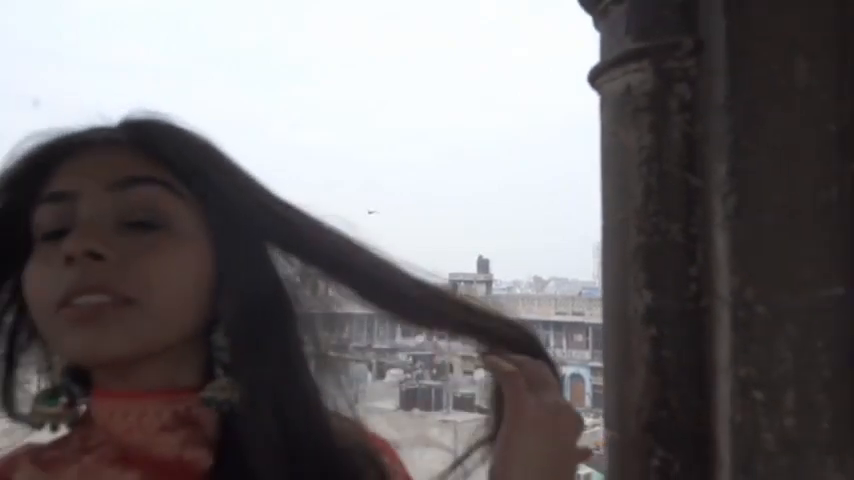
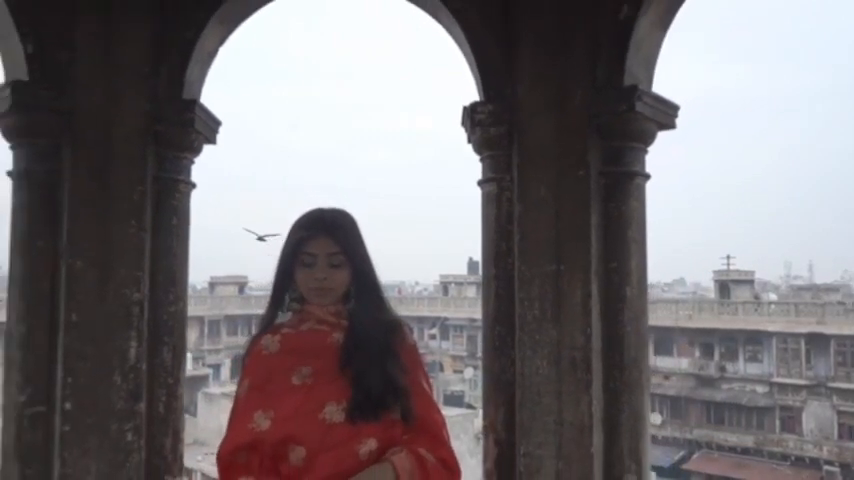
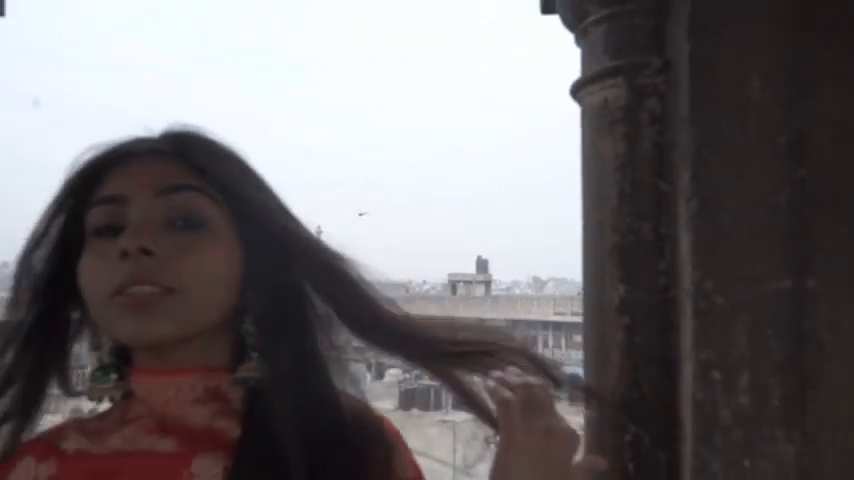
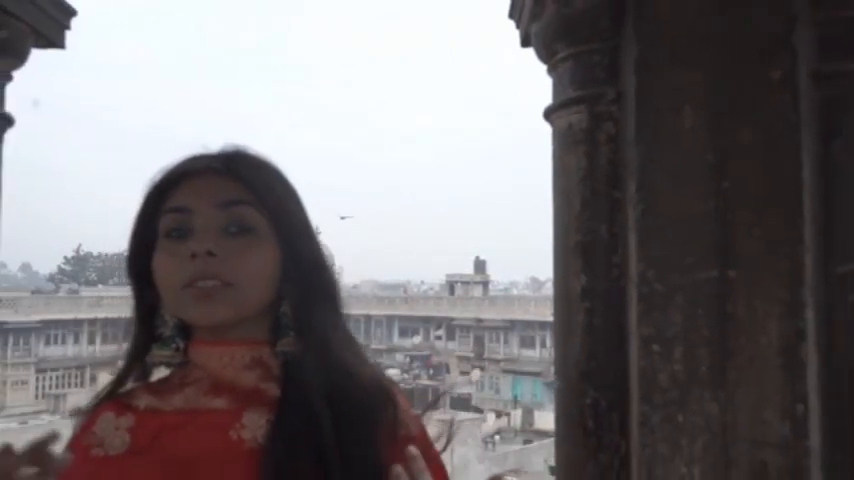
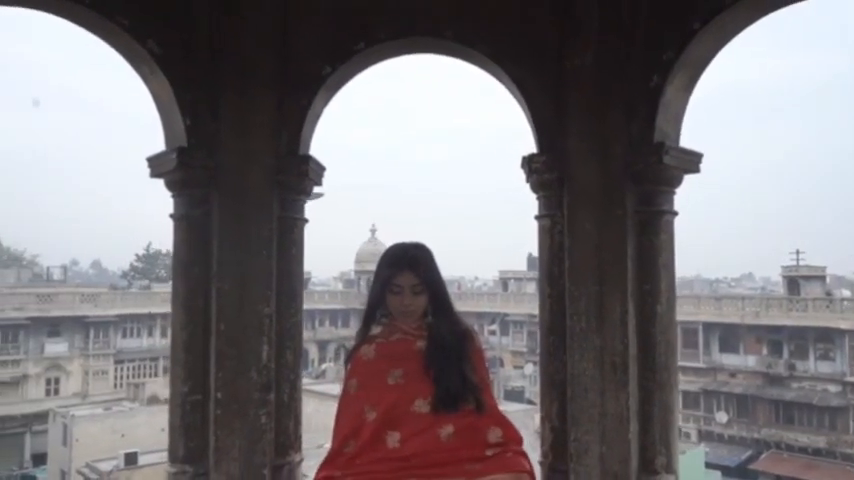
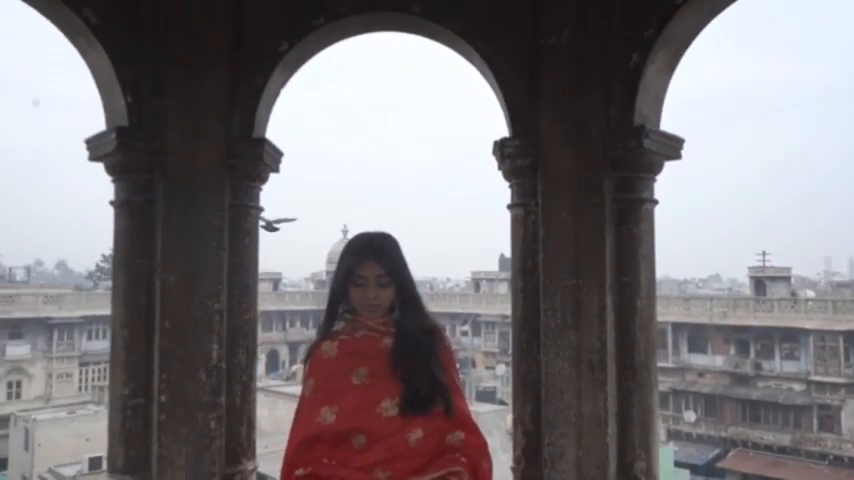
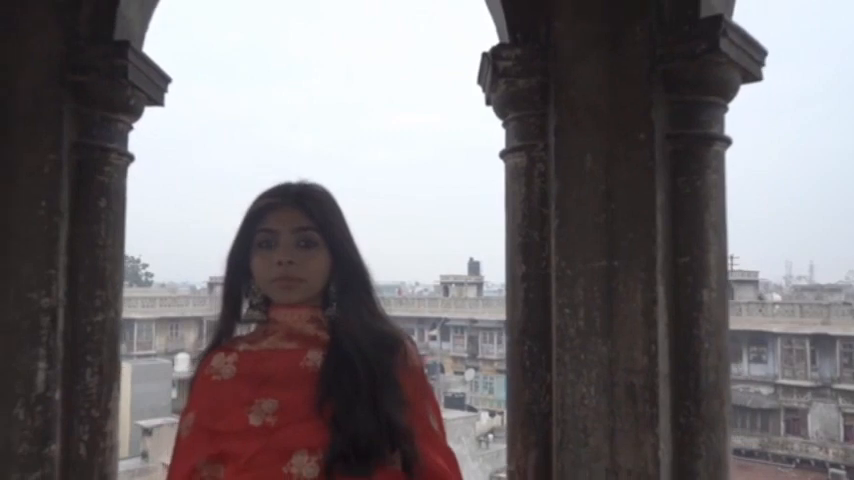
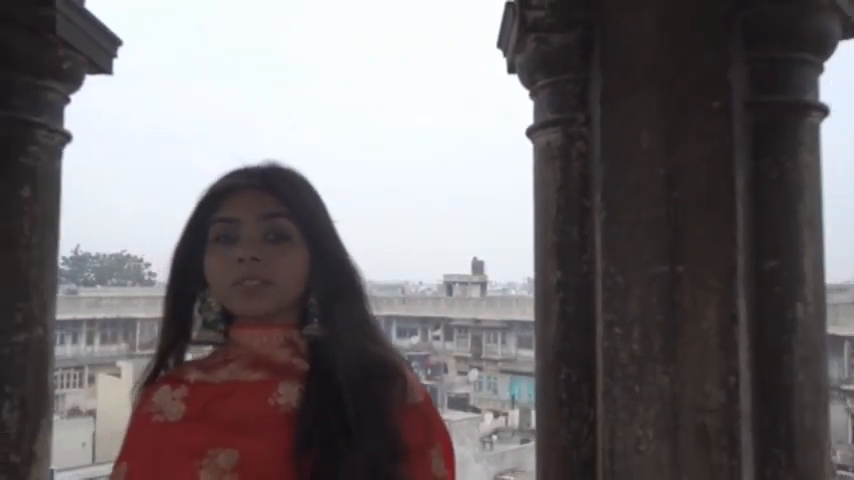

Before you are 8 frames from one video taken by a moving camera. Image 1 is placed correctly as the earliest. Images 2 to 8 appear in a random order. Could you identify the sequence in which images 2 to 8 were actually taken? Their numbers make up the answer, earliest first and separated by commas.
3, 4, 8, 7, 2, 6, 5
